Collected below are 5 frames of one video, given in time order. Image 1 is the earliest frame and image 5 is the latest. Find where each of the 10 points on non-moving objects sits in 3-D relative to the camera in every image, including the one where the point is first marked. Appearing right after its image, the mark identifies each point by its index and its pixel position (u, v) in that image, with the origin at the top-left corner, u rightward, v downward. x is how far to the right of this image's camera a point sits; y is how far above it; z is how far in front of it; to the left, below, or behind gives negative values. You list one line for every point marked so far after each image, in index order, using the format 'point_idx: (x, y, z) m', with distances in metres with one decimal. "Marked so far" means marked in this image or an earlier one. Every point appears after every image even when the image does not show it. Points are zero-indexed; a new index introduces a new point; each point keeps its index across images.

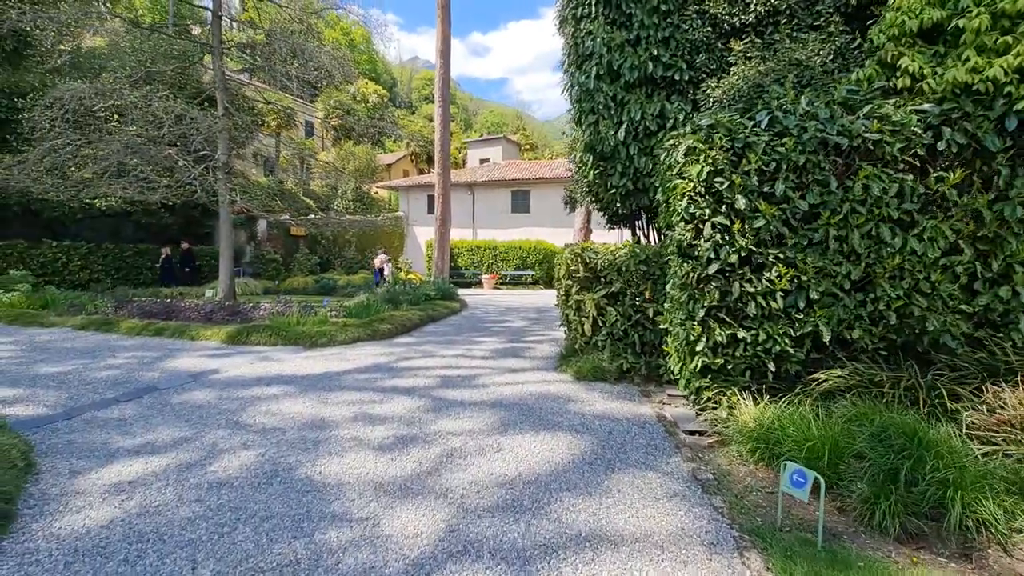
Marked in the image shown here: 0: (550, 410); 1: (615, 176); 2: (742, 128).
0: (+0.3, -1.1, +4.4) m
1: (+1.2, +1.3, +5.5) m
2: (+1.7, +1.2, +3.6) m
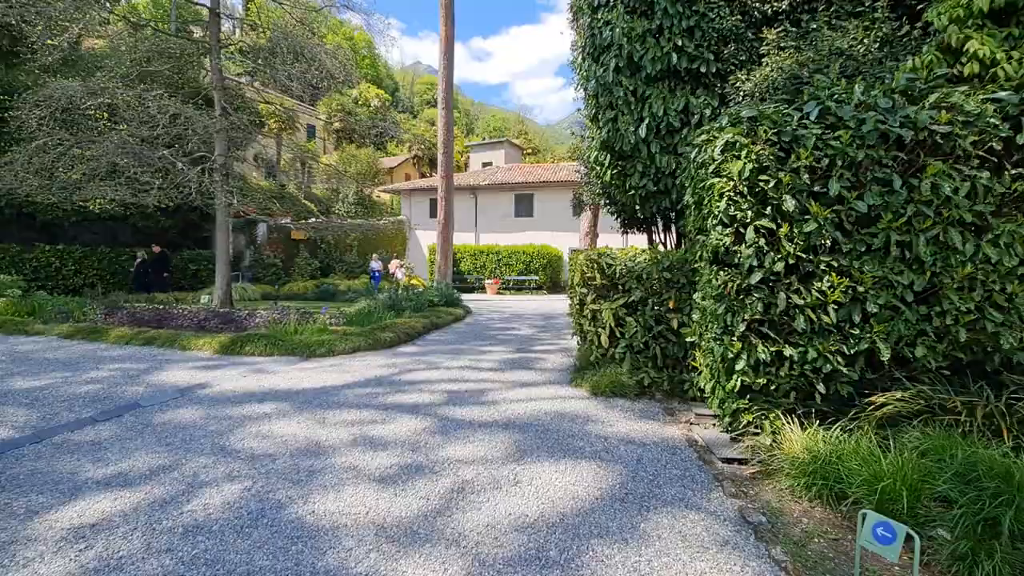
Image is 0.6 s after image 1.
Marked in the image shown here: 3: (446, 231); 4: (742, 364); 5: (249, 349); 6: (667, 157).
0: (+0.5, -1.2, +4.0) m
1: (+1.3, +1.2, +5.1) m
2: (+1.8, +1.1, +3.2) m
3: (-2.1, +1.7, +15.0) m
4: (+1.6, -0.5, +3.3) m
5: (-3.6, -0.8, +6.7) m
6: (+1.6, +1.3, +4.9) m
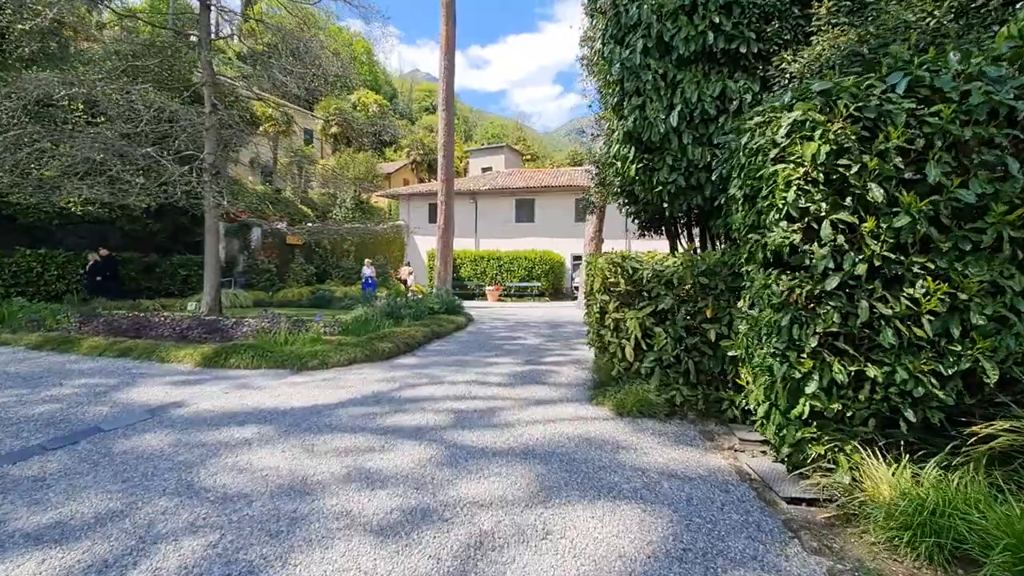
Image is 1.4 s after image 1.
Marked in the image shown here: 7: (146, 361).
0: (+0.6, -1.2, +3.4) m
1: (+1.4, +1.1, +4.6) m
2: (+2.0, +1.1, +2.6) m
3: (-2.0, +1.5, +14.4) m
4: (+1.7, -0.6, +2.8) m
5: (-3.5, -0.9, +6.1) m
6: (+1.7, +1.3, +4.4) m
7: (-4.6, -0.9, +6.1) m
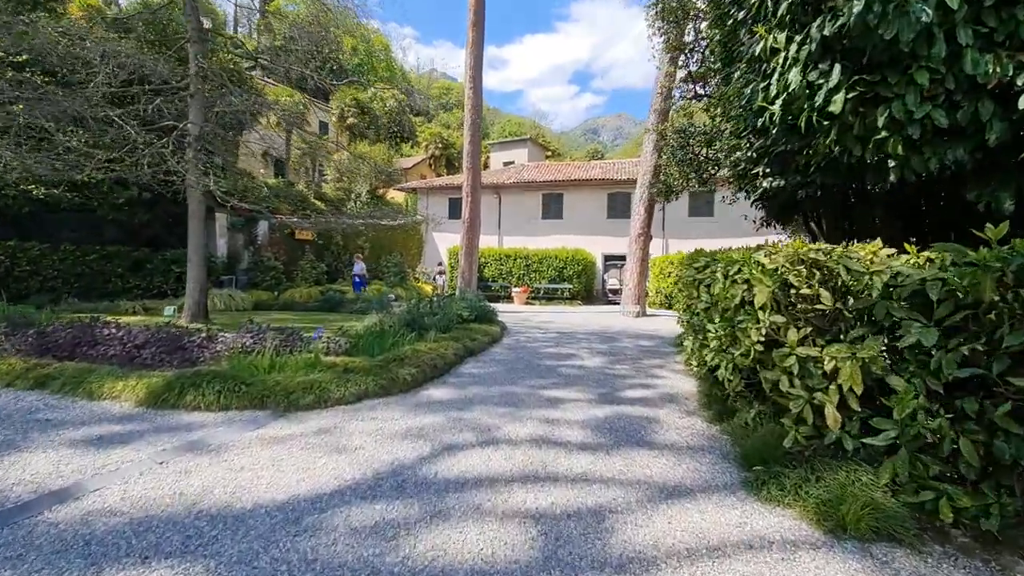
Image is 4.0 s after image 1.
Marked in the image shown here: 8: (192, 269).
0: (+1.2, -1.3, +1.4) m
1: (+2.1, +1.0, +2.6) m
2: (+2.6, +1.0, +0.6) m
3: (-1.0, +1.5, +12.5) m
4: (+2.4, -0.7, +0.8) m
5: (-2.8, -1.0, +4.2) m
6: (+2.4, +1.2, +2.4) m
7: (-3.9, -0.9, +4.2) m
8: (-5.5, +0.3, +8.3) m
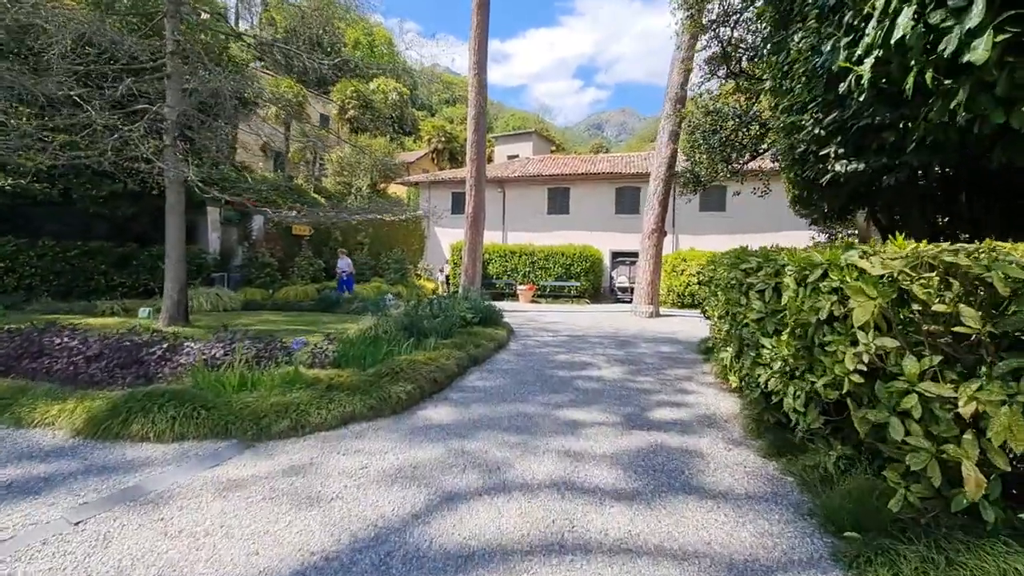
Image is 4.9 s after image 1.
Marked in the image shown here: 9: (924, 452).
0: (+1.3, -1.4, +0.7) m
1: (+2.2, +0.9, +1.8) m
2: (+2.7, +0.9, -0.1) m
3: (-0.8, +1.5, +11.8) m
4: (+2.4, -0.8, 0.0) m
5: (-2.7, -1.0, +3.5) m
6: (+2.5, +1.1, +1.6) m
7: (-3.8, -1.0, +3.5) m
8: (-5.4, +0.3, +7.6) m
9: (+1.8, -0.7, +2.1) m
